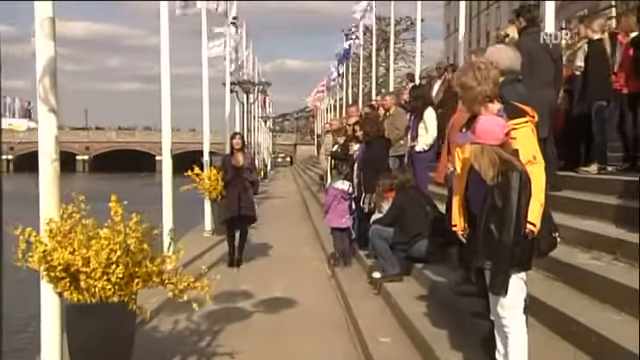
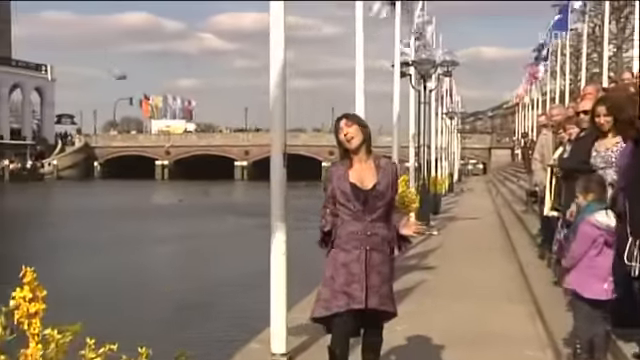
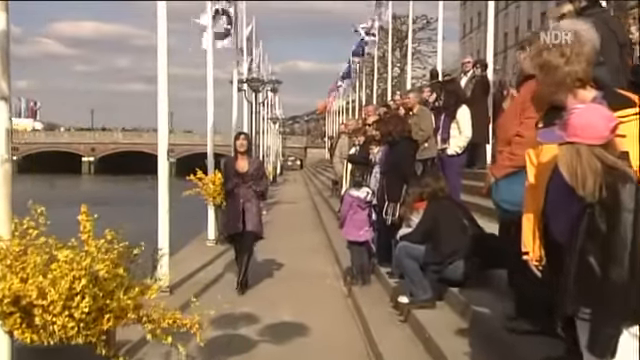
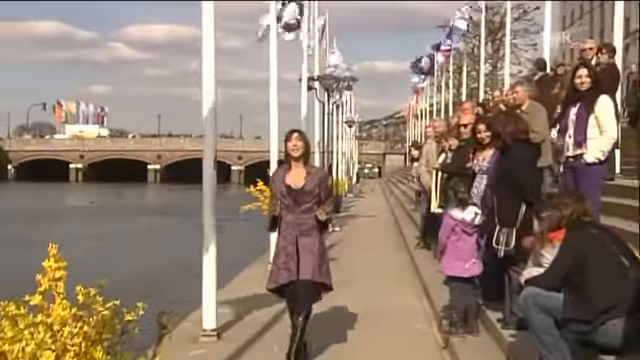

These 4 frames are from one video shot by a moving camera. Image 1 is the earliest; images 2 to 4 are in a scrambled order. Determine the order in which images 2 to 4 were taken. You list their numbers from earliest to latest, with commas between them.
3, 4, 2
